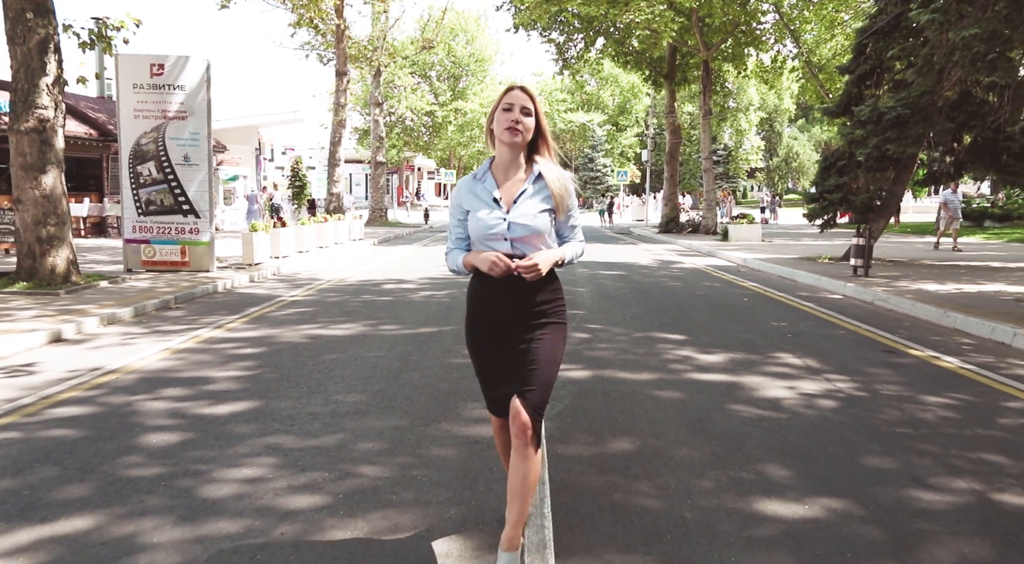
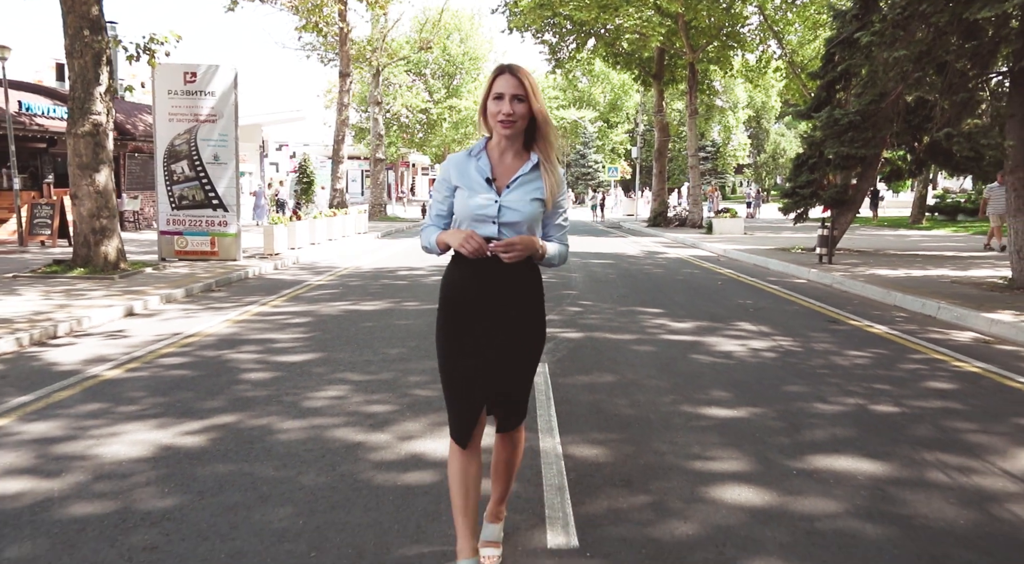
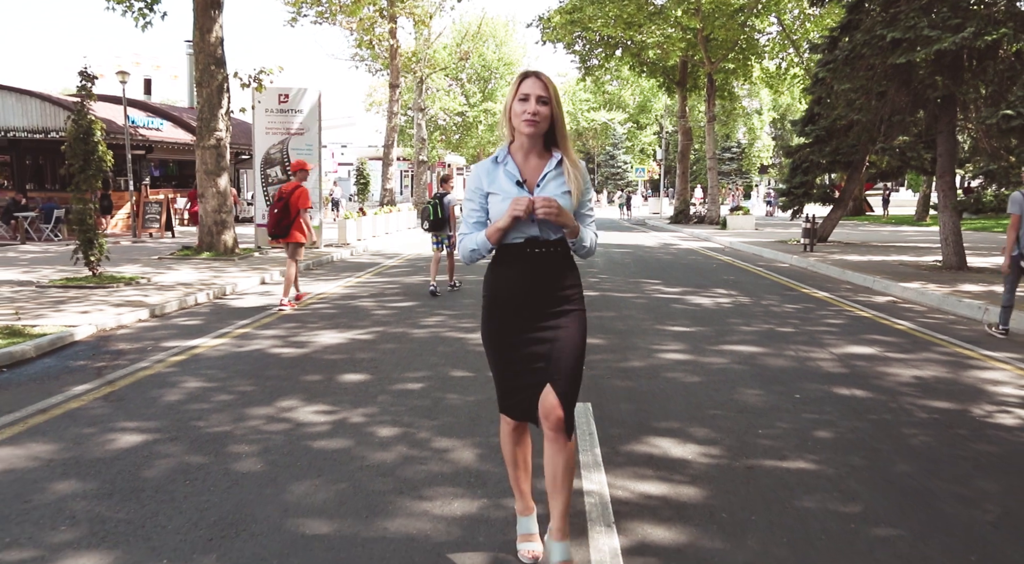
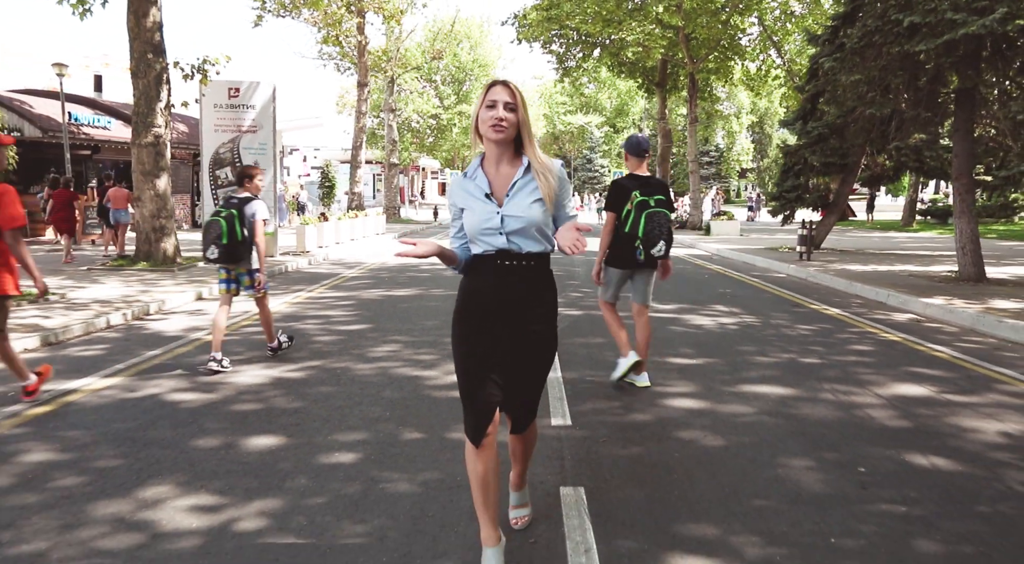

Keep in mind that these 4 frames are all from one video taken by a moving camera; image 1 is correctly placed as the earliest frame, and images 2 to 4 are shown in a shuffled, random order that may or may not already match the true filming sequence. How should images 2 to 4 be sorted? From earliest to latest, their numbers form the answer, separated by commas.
2, 4, 3
